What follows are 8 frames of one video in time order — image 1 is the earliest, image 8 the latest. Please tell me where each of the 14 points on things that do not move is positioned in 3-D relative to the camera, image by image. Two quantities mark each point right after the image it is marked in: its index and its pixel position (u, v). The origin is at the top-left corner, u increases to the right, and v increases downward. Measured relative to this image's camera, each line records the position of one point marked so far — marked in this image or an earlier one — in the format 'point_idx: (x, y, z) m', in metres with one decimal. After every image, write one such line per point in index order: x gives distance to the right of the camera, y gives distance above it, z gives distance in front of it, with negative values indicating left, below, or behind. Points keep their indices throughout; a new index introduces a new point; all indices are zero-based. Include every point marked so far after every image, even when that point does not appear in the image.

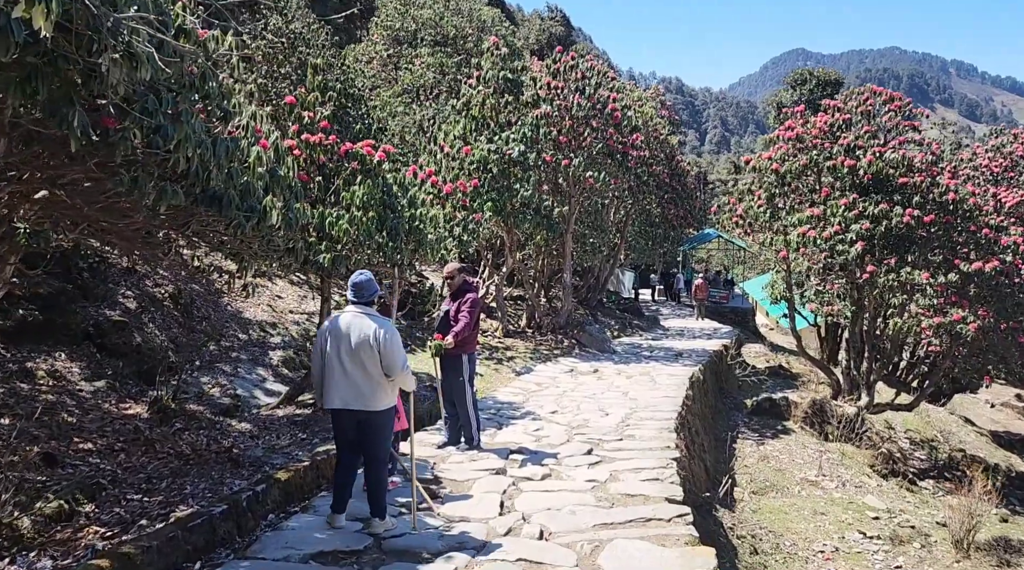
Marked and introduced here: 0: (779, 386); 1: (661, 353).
0: (+5.0, -1.9, +17.9) m
1: (+2.4, -1.1, +15.0) m
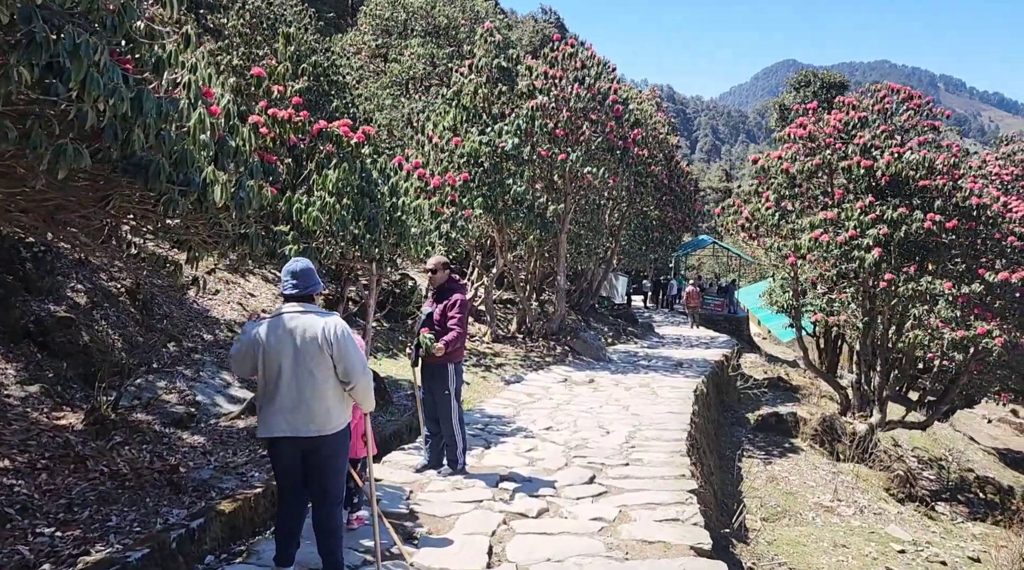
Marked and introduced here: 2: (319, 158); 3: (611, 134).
0: (+4.8, -2.1, +17.0) m
1: (+2.2, -1.2, +14.1) m
2: (-1.5, +1.0, +7.3) m
3: (+1.5, +2.3, +14.1) m
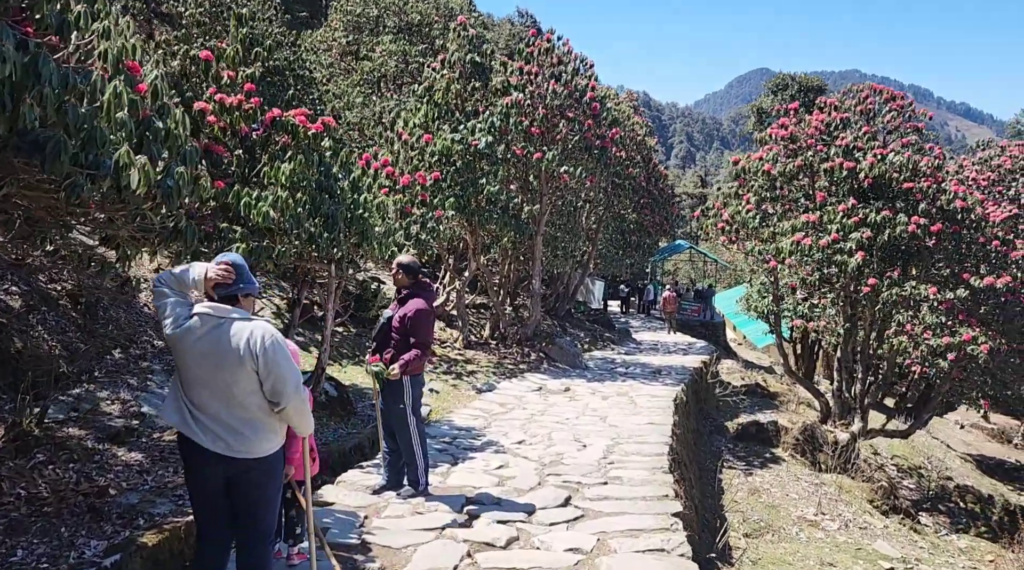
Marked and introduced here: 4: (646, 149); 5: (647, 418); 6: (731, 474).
0: (+4.3, -2.2, +16.6) m
1: (+1.8, -1.2, +13.6) m
2: (-1.7, +1.0, +6.8) m
3: (+1.1, +2.2, +13.6) m
4: (+2.8, +2.8, +19.6) m
5: (+1.2, -1.2, +8.7) m
6: (+2.5, -2.2, +10.9) m
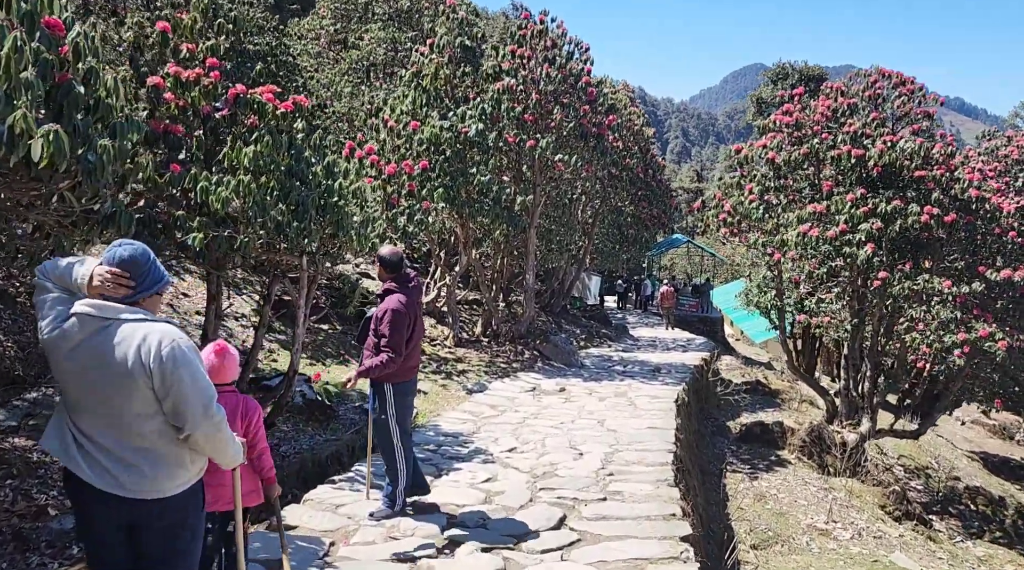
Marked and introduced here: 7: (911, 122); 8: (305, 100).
0: (+4.2, -2.1, +16.1) m
1: (+1.7, -1.1, +13.0) m
2: (-1.8, +1.0, +6.2) m
3: (+1.0, +2.3, +13.0) m
4: (+2.6, +2.9, +19.0) m
5: (+1.2, -1.2, +8.1) m
6: (+2.5, -2.1, +10.3) m
7: (+5.3, +2.1, +12.4) m
8: (-1.4, +1.3, +6.5) m
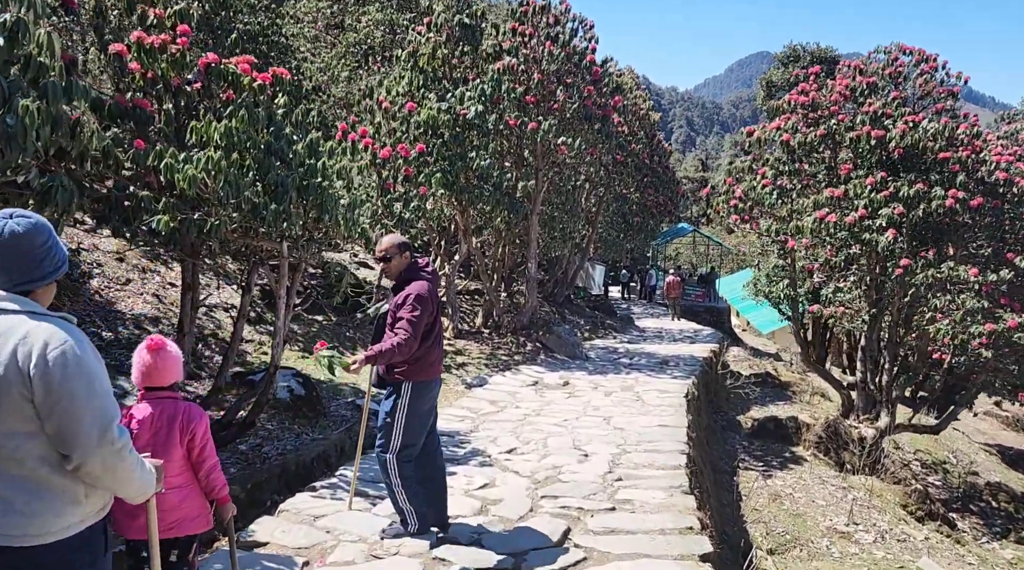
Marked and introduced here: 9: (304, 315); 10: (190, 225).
0: (+4.2, -1.9, +15.5) m
1: (+1.7, -1.0, +12.5) m
2: (-1.8, +1.1, +5.7) m
3: (+1.0, +2.5, +12.4) m
4: (+2.7, +3.1, +18.4) m
5: (+1.2, -1.1, +7.6) m
6: (+2.5, -2.0, +9.8) m
7: (+5.3, +2.3, +11.8) m
8: (-1.4, +1.3, +6.0) m
9: (-2.2, -0.3, +10.1) m
10: (-1.8, +0.3, +5.3) m
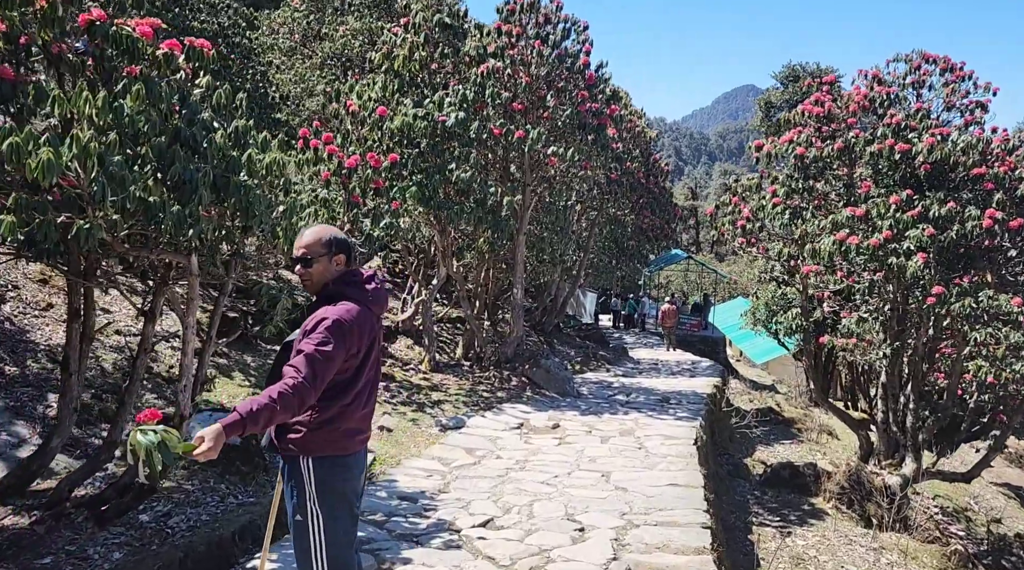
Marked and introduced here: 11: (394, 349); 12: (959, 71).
0: (+4.0, -2.3, +14.2) m
1: (+1.5, -1.3, +11.2) m
2: (-1.9, +0.9, +4.4) m
3: (+0.8, +2.1, +11.2) m
4: (+2.4, +2.6, +17.3) m
5: (+1.0, -1.3, +6.3) m
6: (+2.3, -2.3, +8.5) m
7: (+5.1, +1.9, +10.7) m
8: (-1.5, +1.2, +4.7) m
9: (-2.4, -0.6, +8.8) m
10: (-1.9, +0.2, +4.0) m
11: (-1.5, -0.8, +11.7) m
12: (+5.1, +2.5, +10.8) m
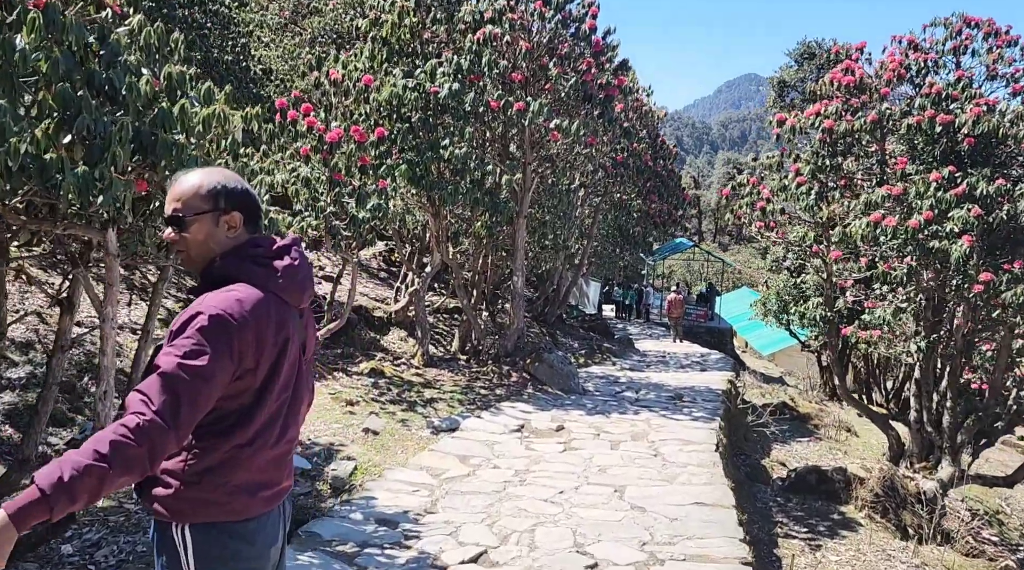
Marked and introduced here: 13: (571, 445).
0: (+4.0, -2.1, +13.4) m
1: (+1.5, -1.2, +10.4) m
2: (-1.9, +1.0, +3.5) m
3: (+0.8, +2.3, +10.3) m
4: (+2.4, +2.8, +16.3) m
5: (+1.0, -1.2, +5.4) m
6: (+2.3, -2.2, +7.7) m
7: (+5.1, +2.1, +9.7) m
8: (-1.5, +1.3, +3.8) m
9: (-2.4, -0.5, +7.9) m
10: (-1.9, +0.3, +3.1) m
11: (-1.5, -0.6, +10.8) m
12: (+5.1, +2.6, +9.9) m
13: (+0.4, -1.2, +7.0) m
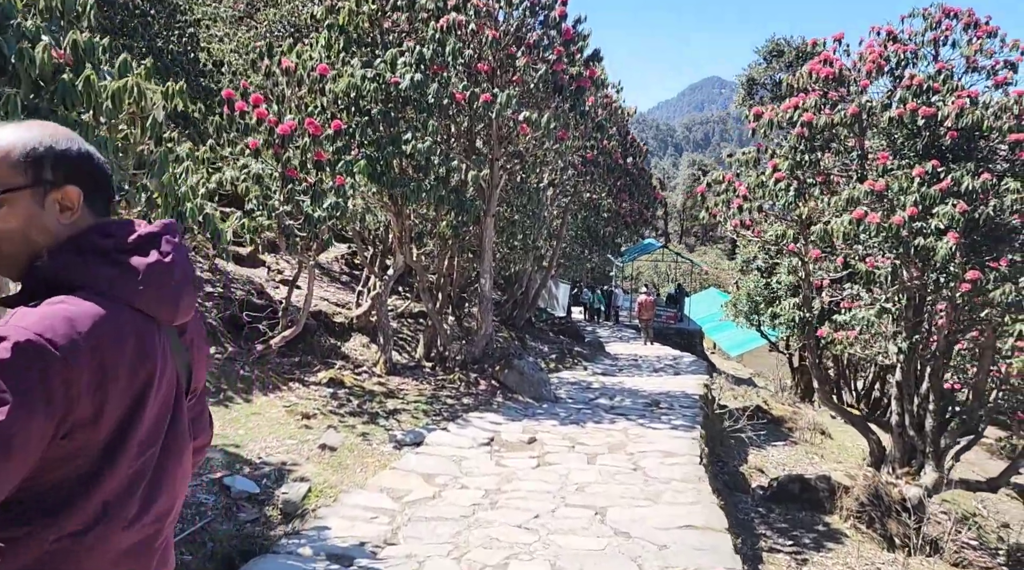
0: (+3.6, -2.2, +13.0) m
1: (+1.2, -1.2, +9.9) m
2: (-2.0, +1.0, +2.9) m
3: (+0.5, +2.2, +9.8) m
4: (+1.9, +2.8, +15.9) m
5: (+0.9, -1.2, +4.9) m
6: (+2.1, -2.2, +7.2) m
7: (+4.8, +2.1, +9.4) m
8: (-1.7, +1.3, +3.2) m
9: (-2.7, -0.5, +7.3) m
10: (-2.0, +0.3, +2.5) m
11: (-1.8, -0.7, +10.3) m
12: (+4.8, +2.6, +9.5) m
13: (+0.2, -1.2, +6.5) m
